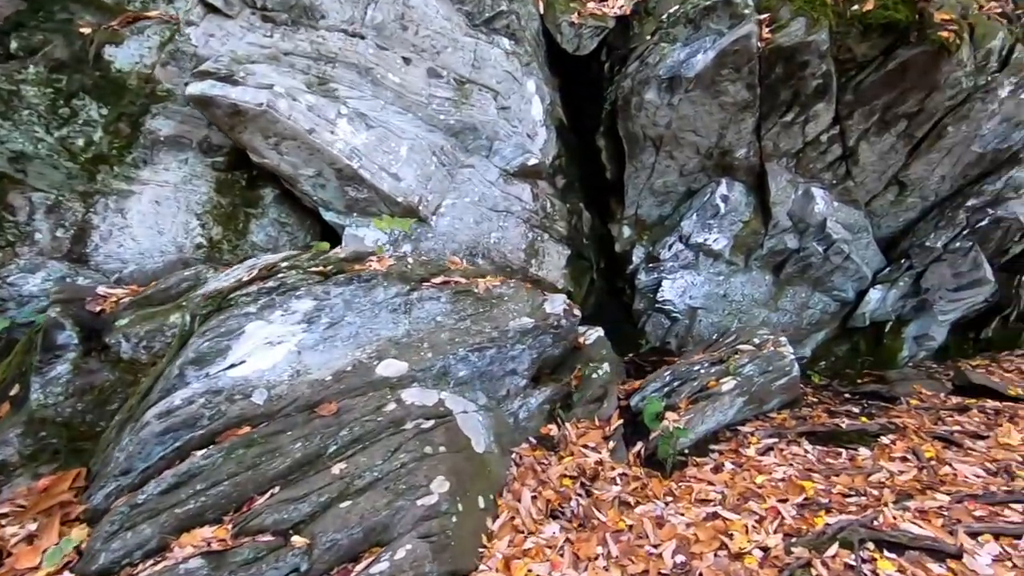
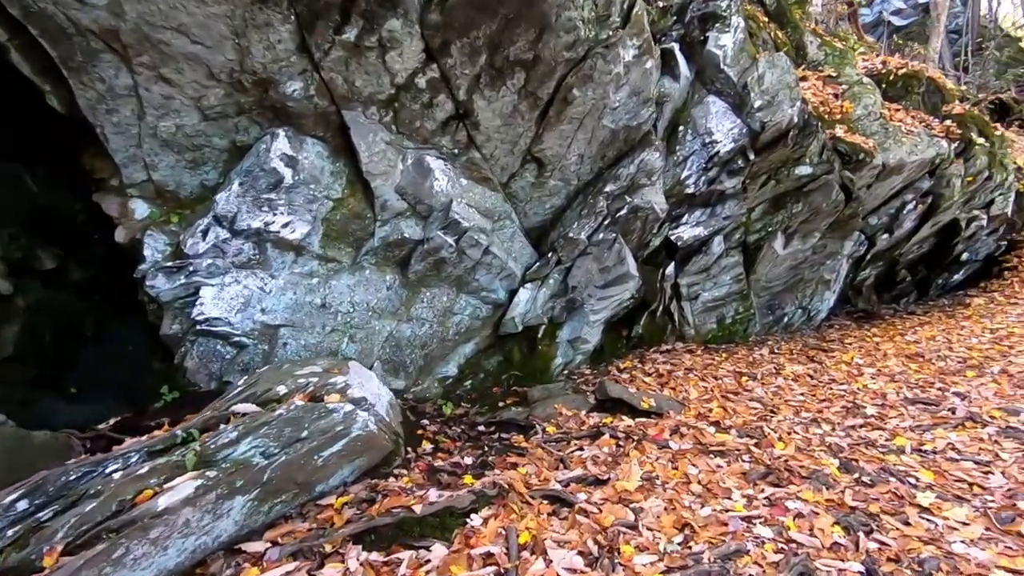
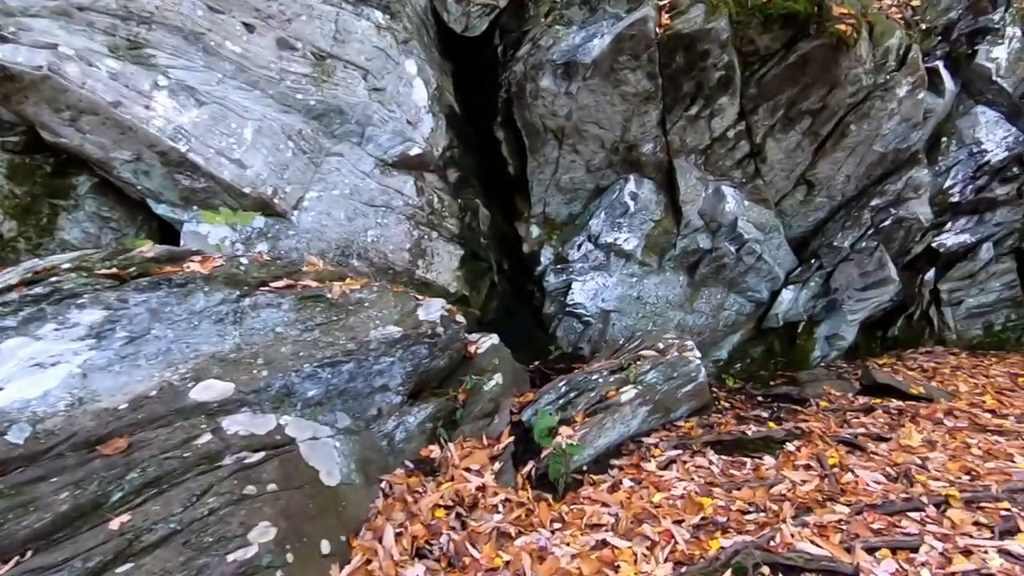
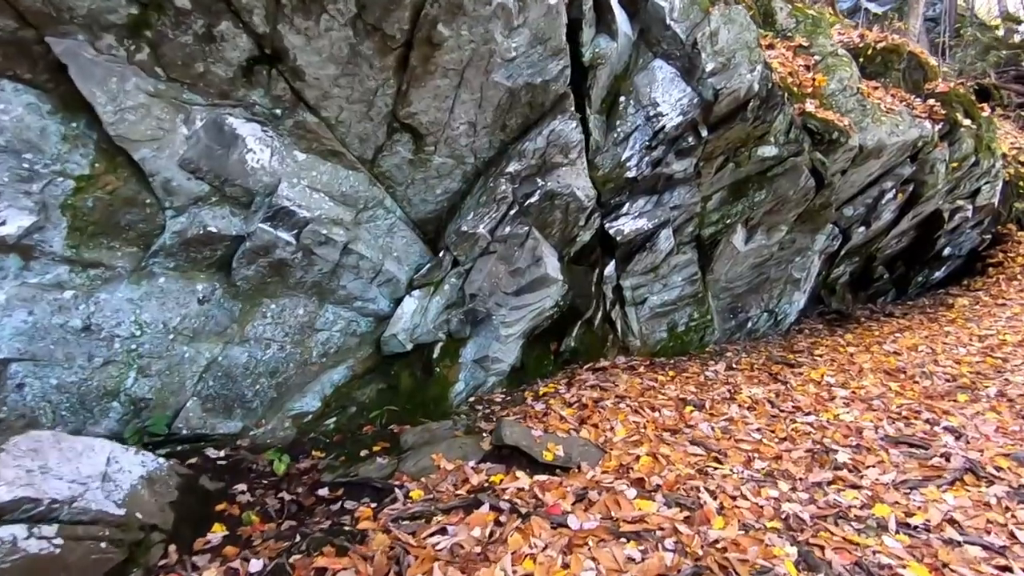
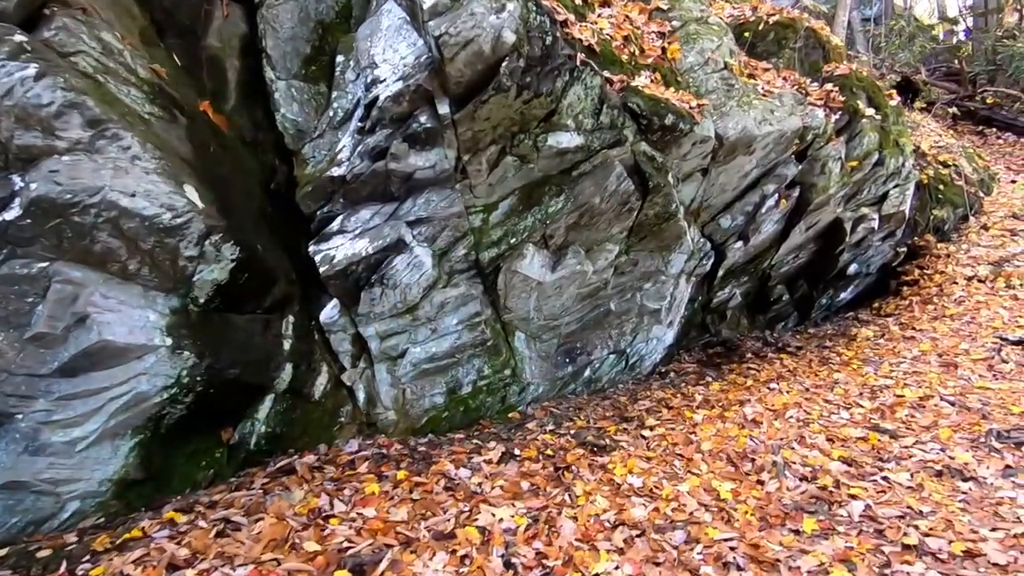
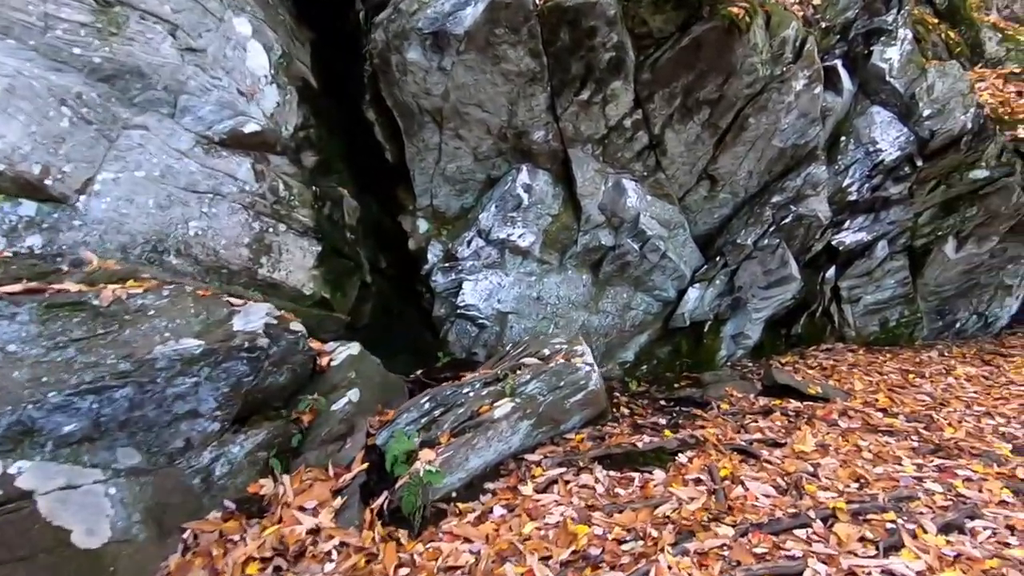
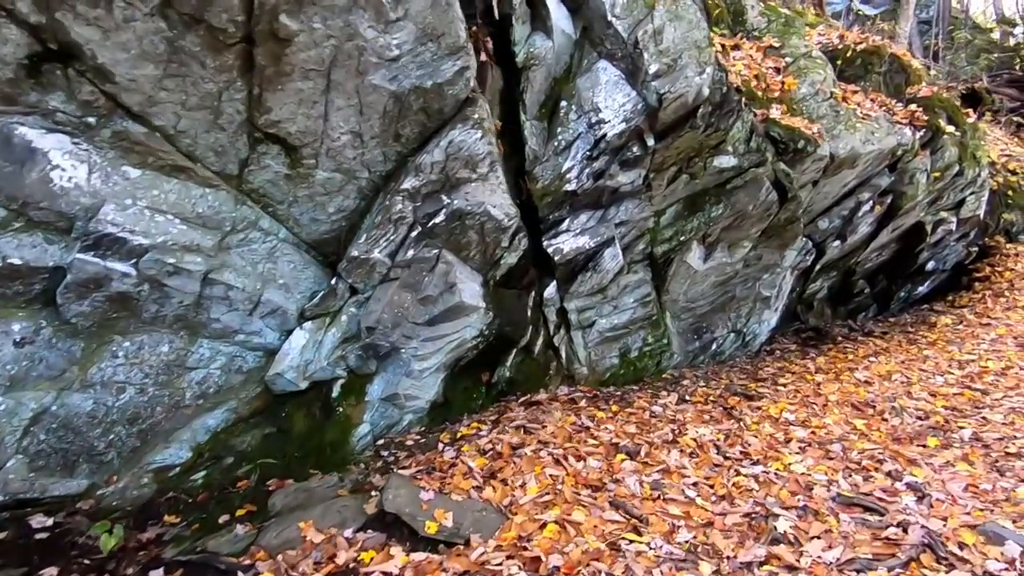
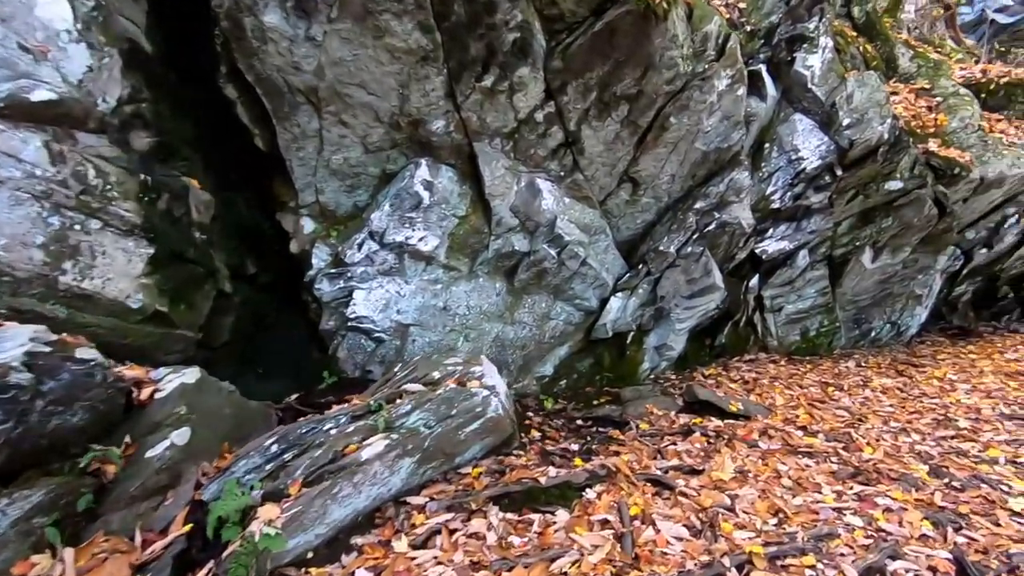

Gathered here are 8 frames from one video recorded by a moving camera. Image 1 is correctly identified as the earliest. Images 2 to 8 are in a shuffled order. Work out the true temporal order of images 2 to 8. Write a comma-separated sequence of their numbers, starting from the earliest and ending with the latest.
3, 6, 8, 2, 4, 7, 5
